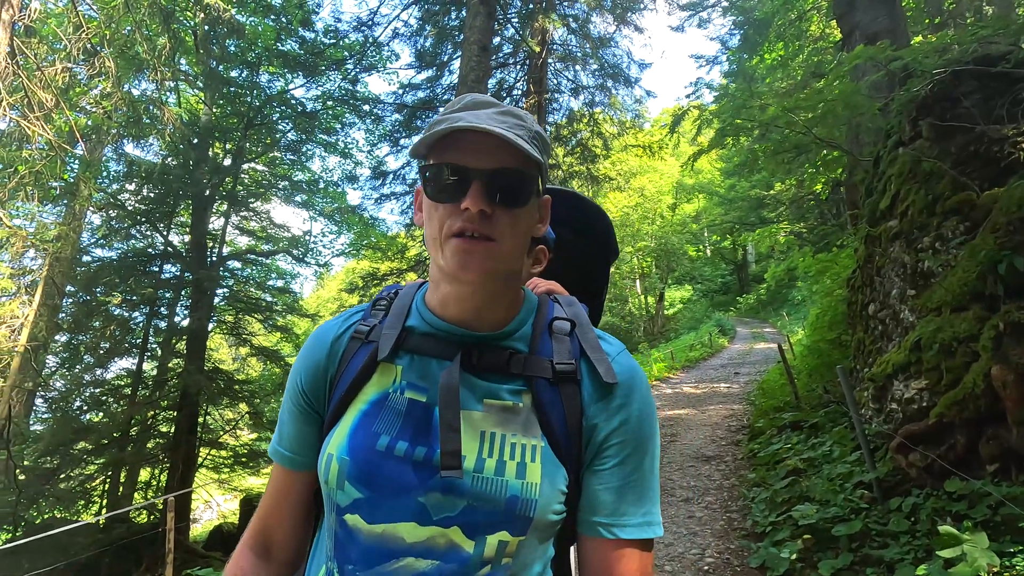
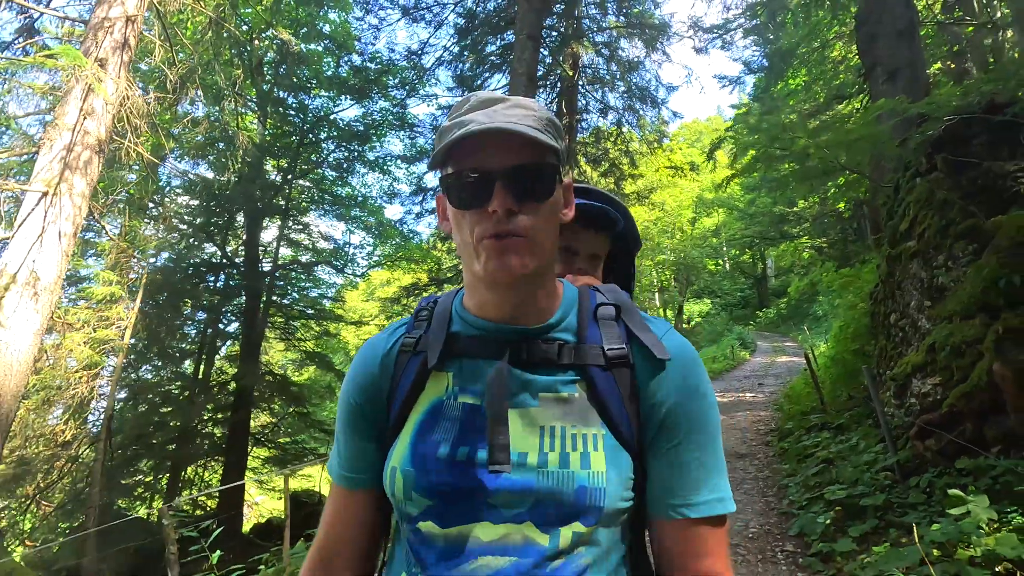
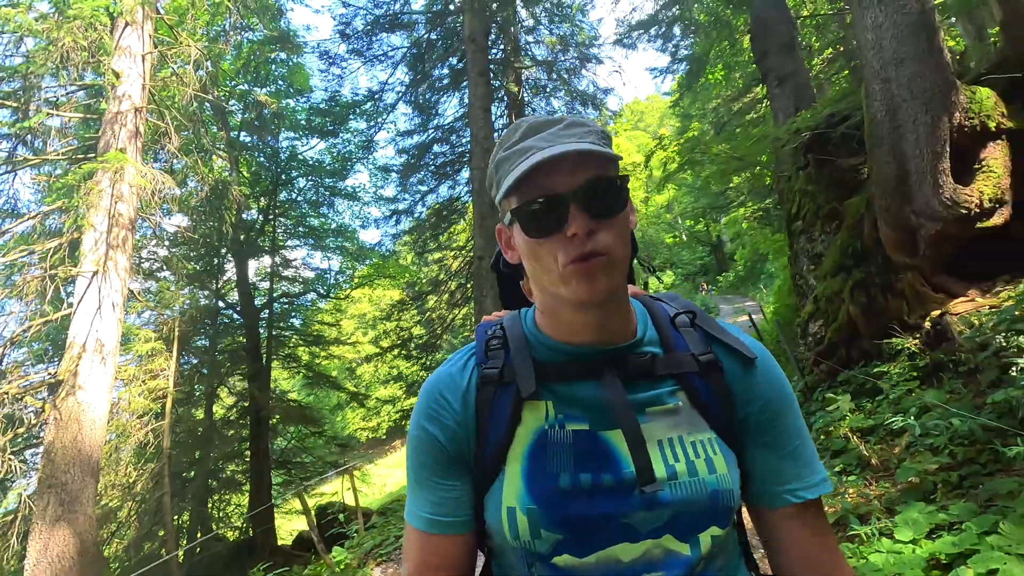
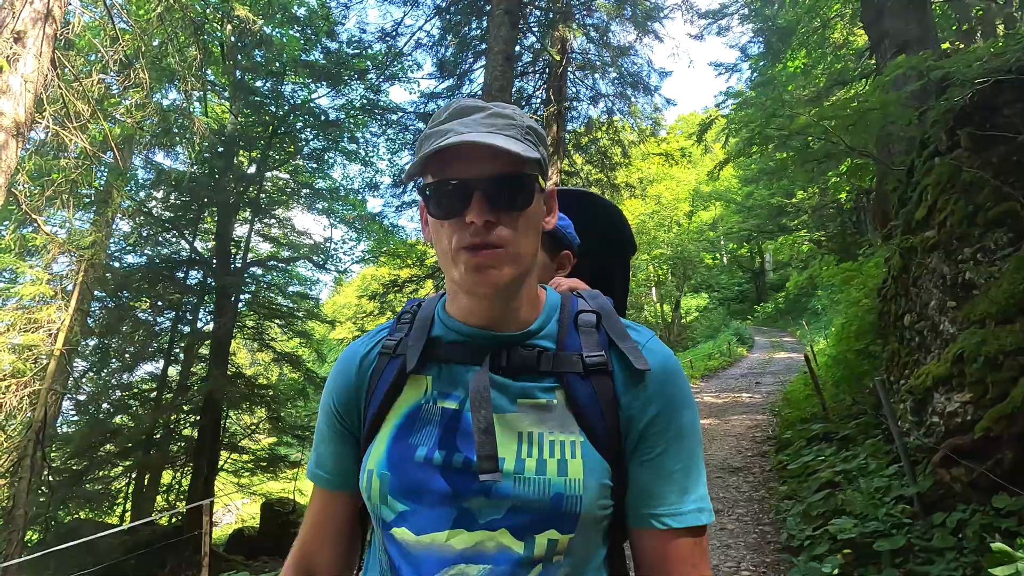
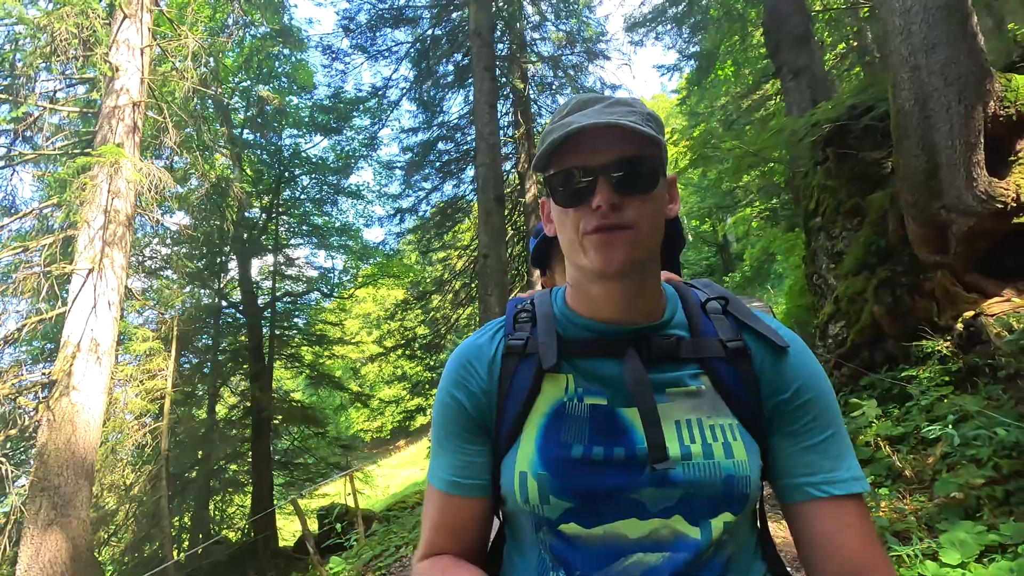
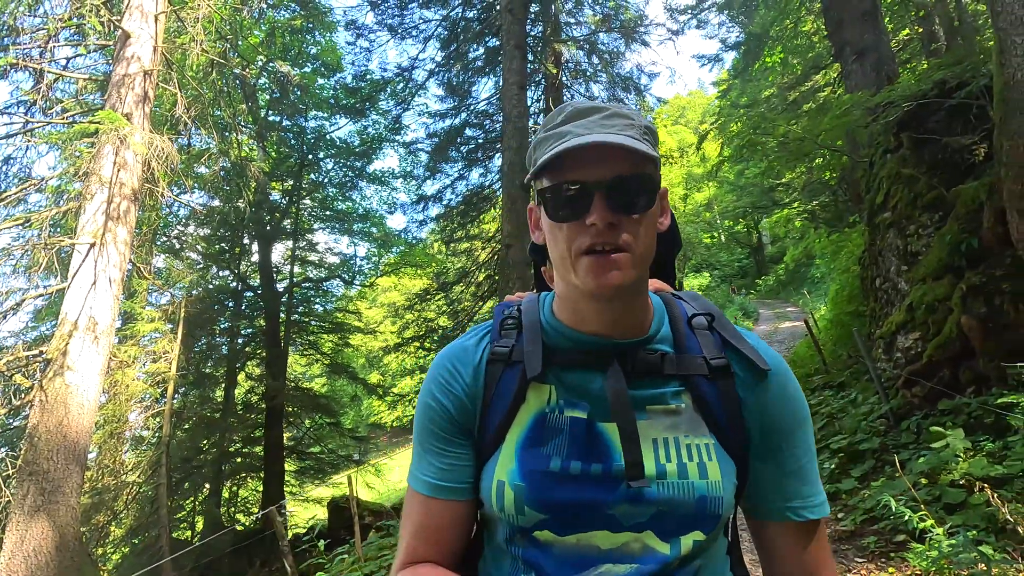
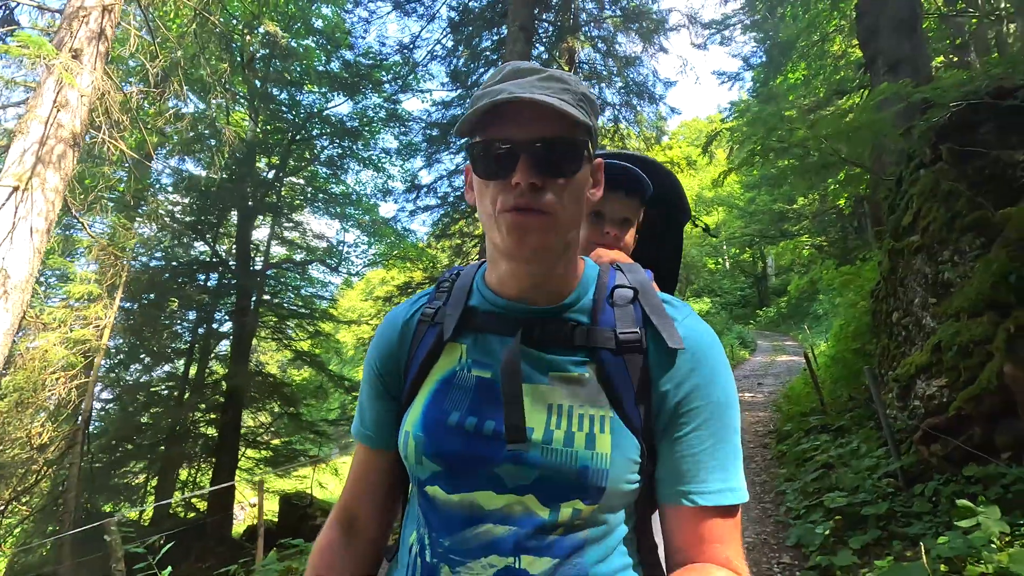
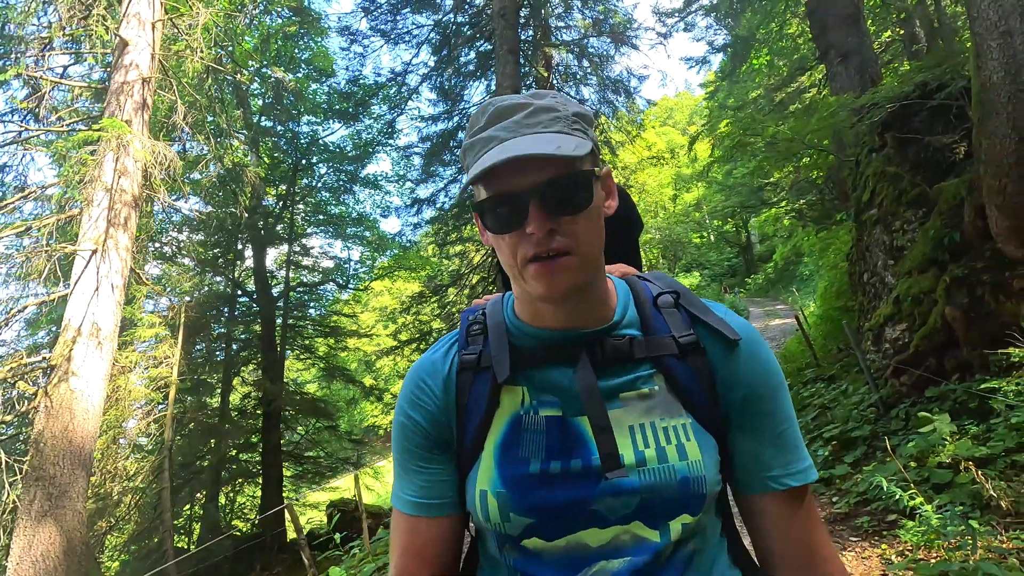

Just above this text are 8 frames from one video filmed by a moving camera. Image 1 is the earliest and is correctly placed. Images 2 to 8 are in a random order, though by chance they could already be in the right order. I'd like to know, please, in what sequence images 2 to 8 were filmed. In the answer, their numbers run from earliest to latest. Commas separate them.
4, 7, 2, 6, 8, 5, 3
